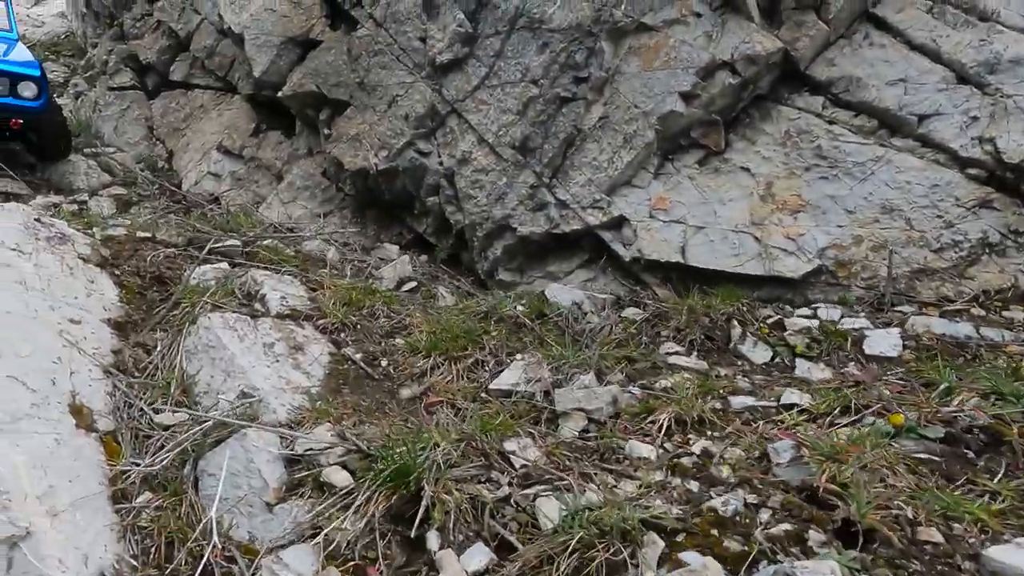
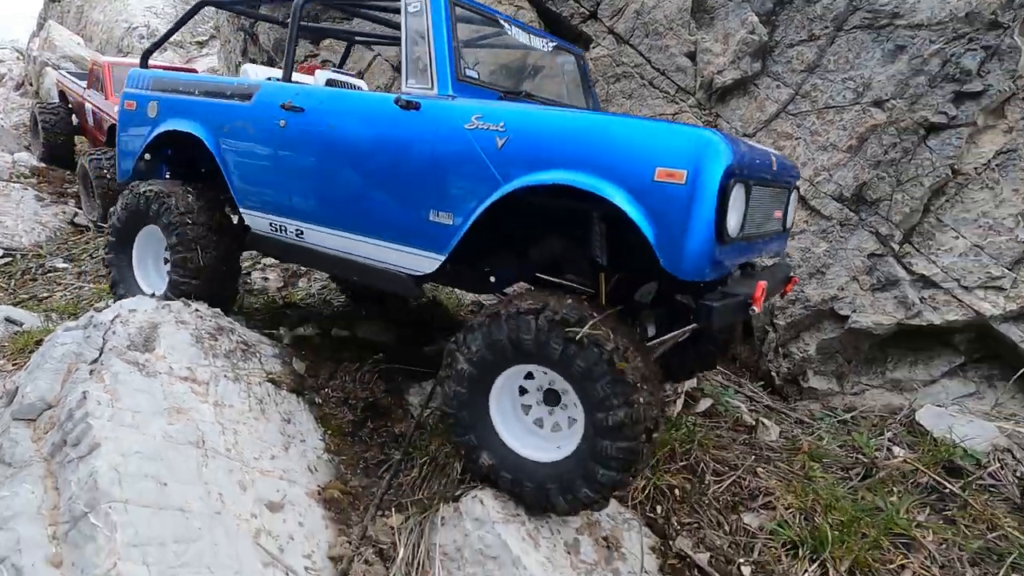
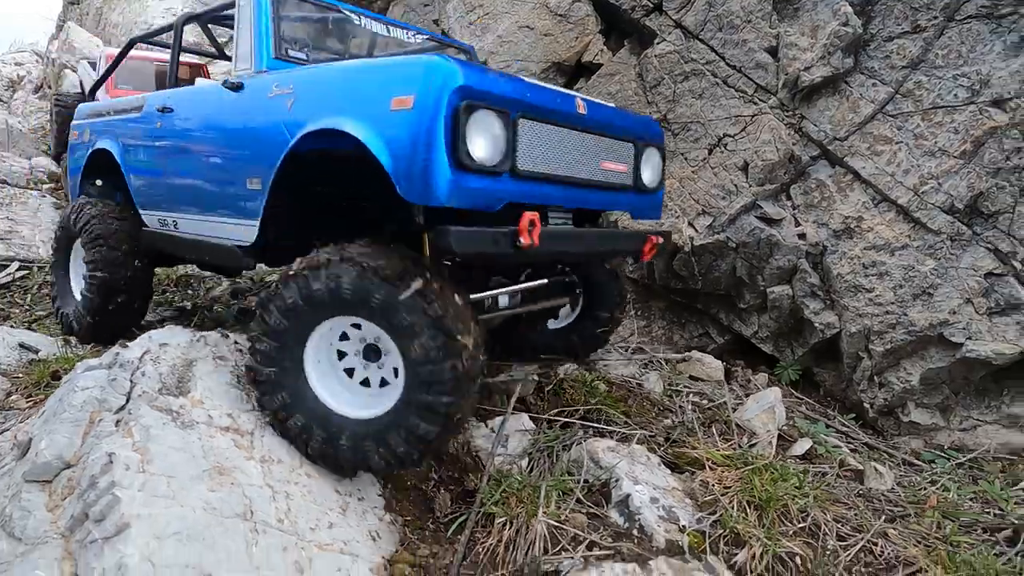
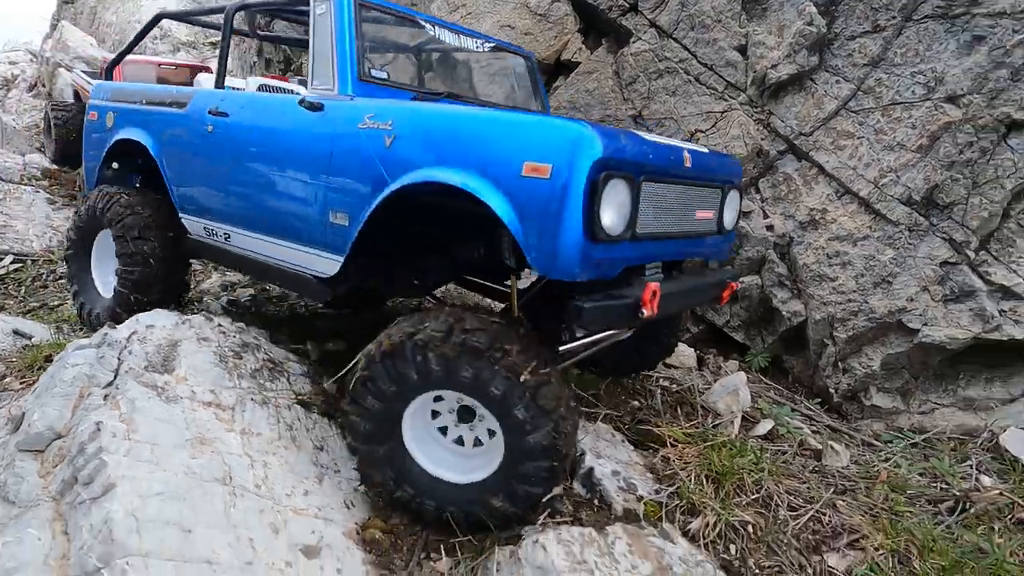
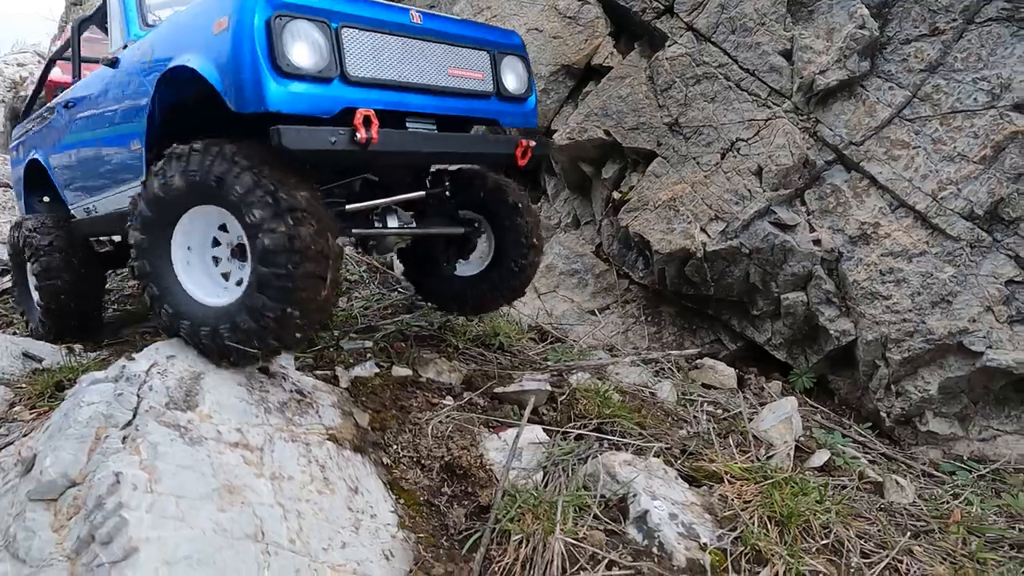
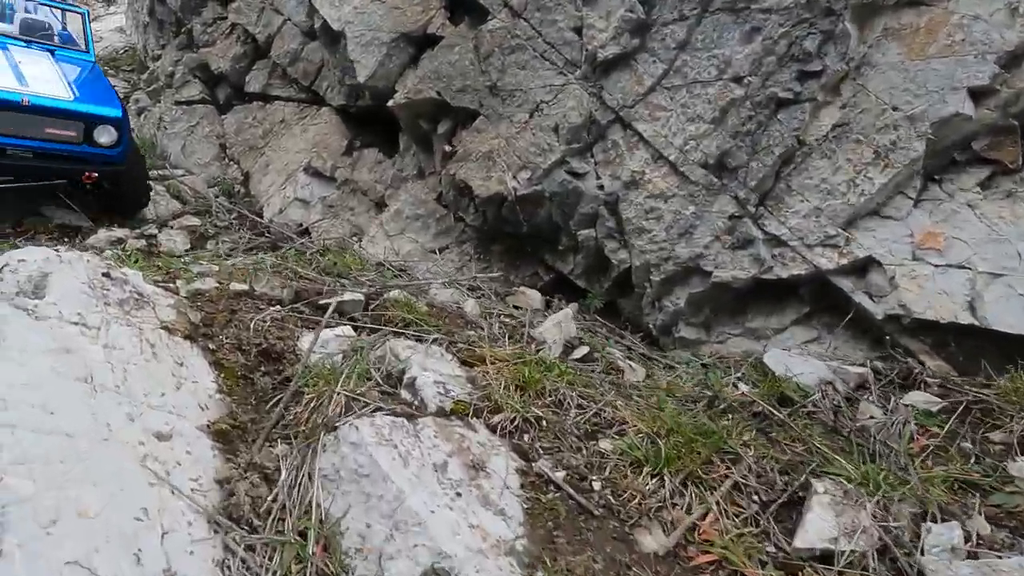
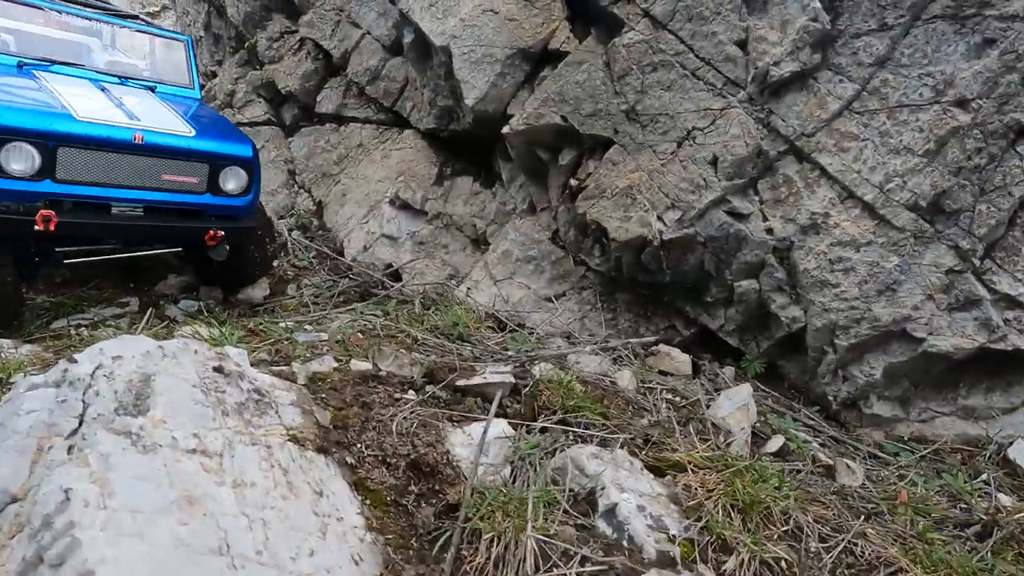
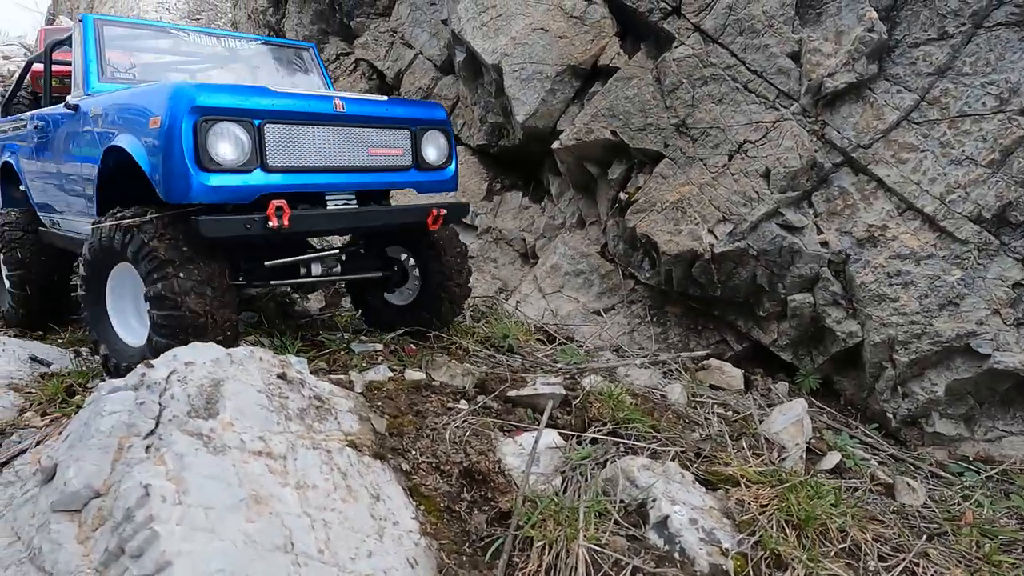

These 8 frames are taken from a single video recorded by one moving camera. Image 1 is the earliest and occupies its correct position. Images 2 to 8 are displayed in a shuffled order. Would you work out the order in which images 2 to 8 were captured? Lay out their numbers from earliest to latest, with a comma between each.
6, 7, 8, 5, 3, 4, 2
